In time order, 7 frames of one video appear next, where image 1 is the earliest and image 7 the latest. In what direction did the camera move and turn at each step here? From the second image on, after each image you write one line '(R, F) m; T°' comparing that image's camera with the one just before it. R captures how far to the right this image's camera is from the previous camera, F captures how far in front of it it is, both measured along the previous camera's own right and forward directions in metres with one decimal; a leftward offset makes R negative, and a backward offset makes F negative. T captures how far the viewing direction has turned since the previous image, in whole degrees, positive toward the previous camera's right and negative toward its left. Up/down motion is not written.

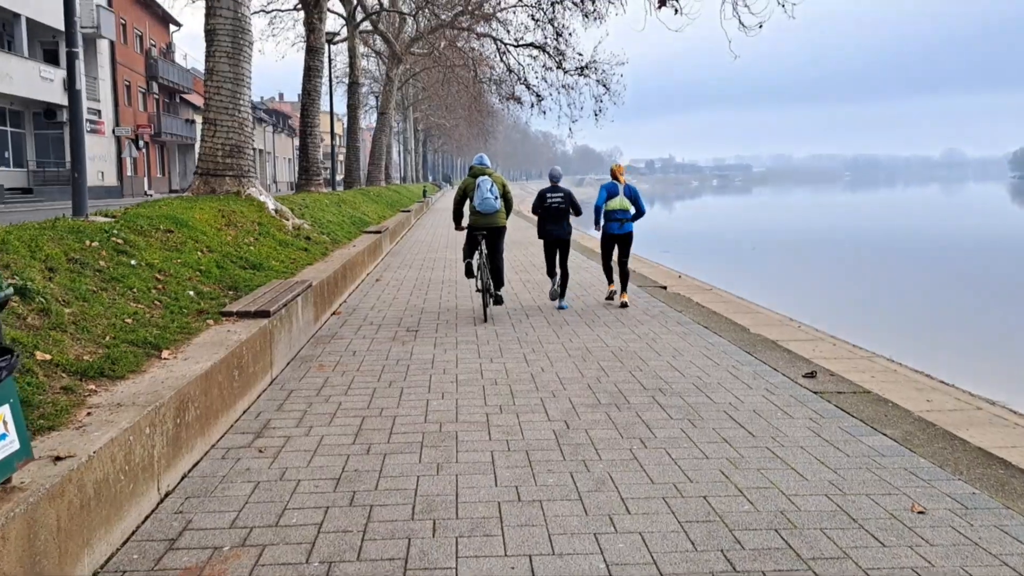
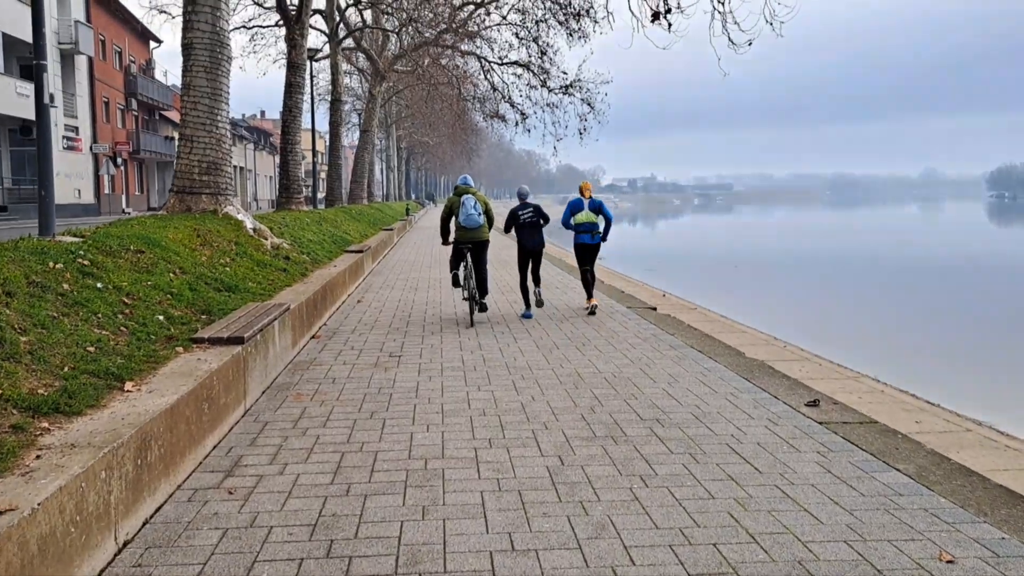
(0.0, +0.3) m; +1°
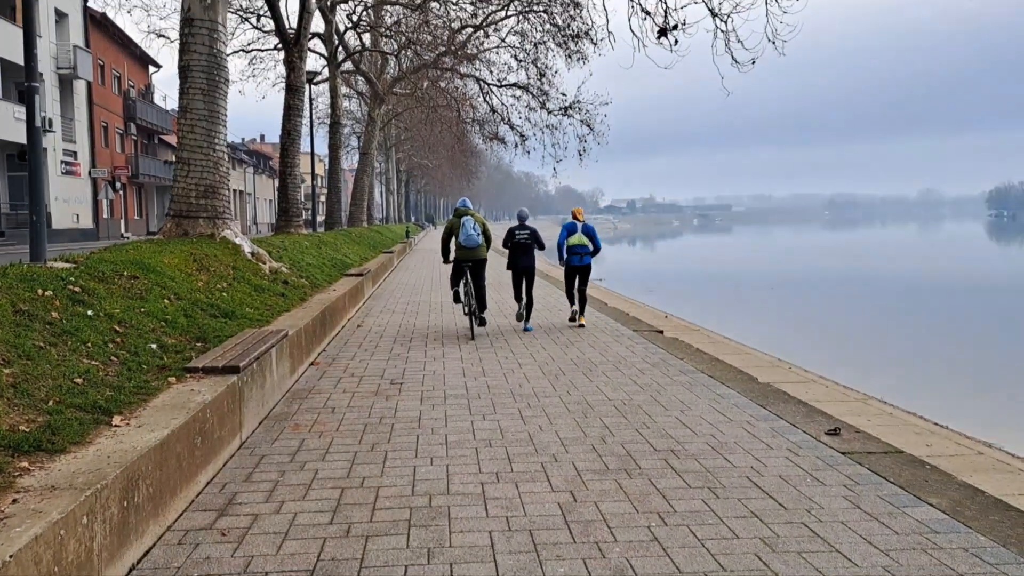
(0.0, +0.2) m; 0°
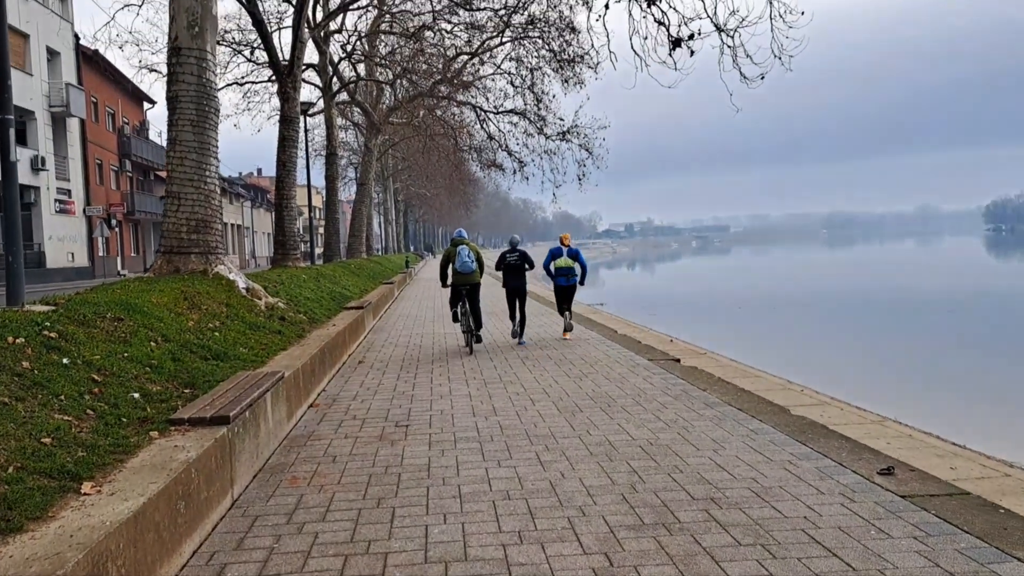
(-0.1, +0.4) m; 0°
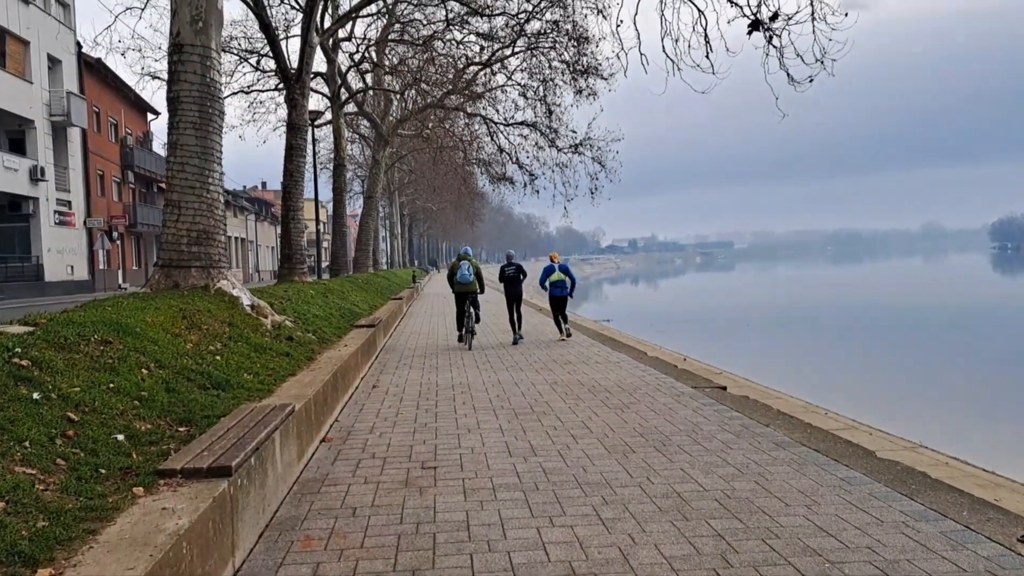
(-0.3, +0.8) m; 0°
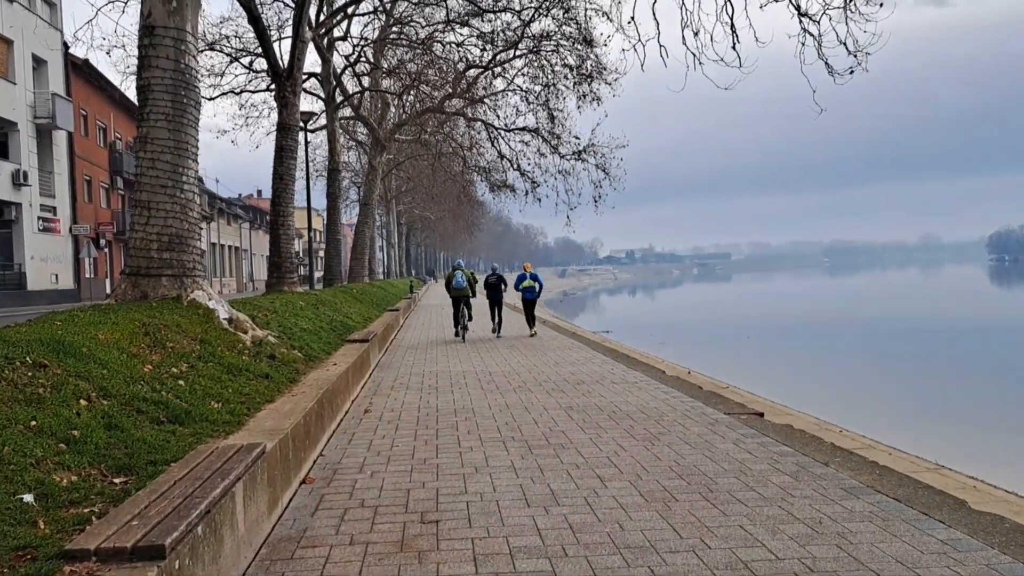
(-0.1, +1.0) m; 0°
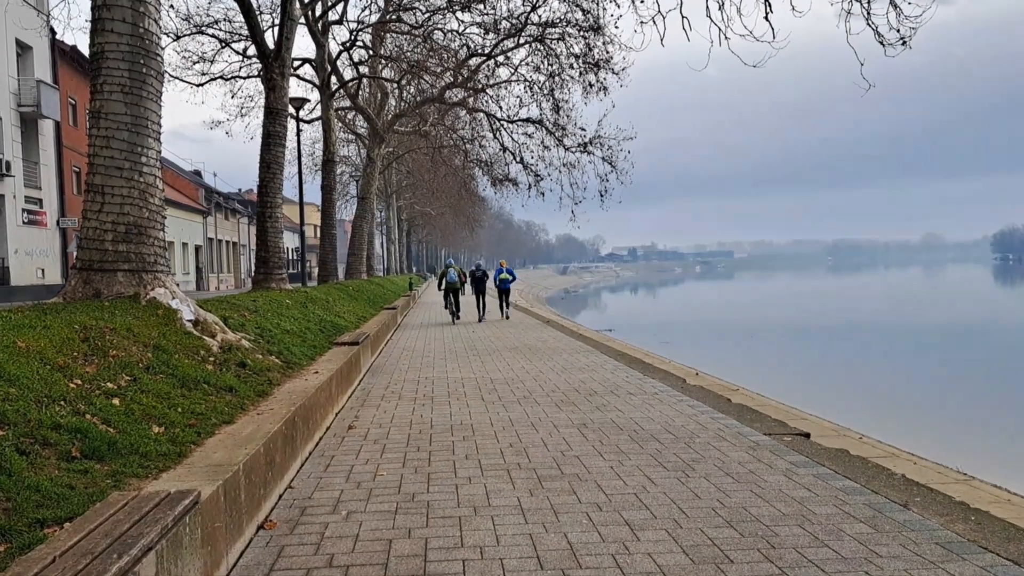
(0.0, +1.0) m; 0°
